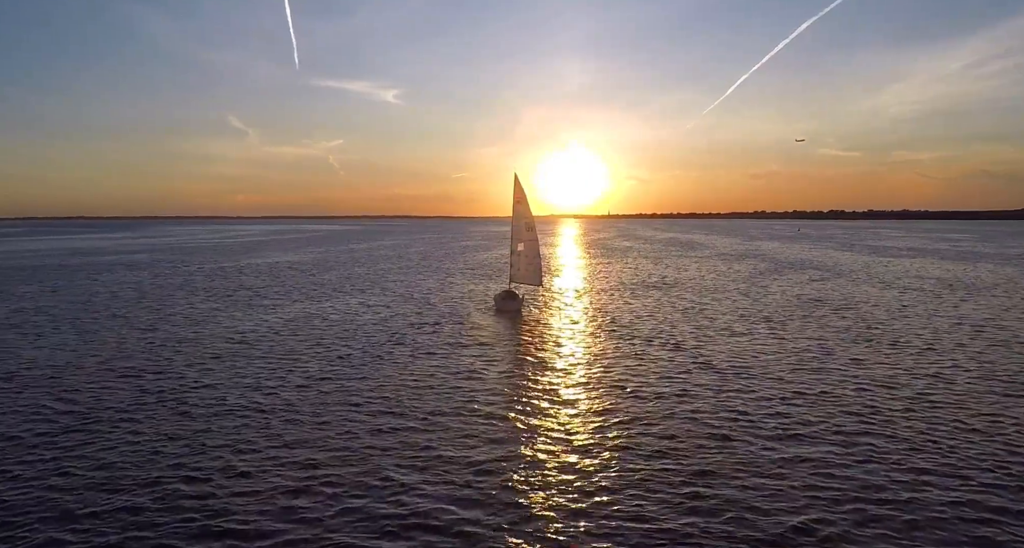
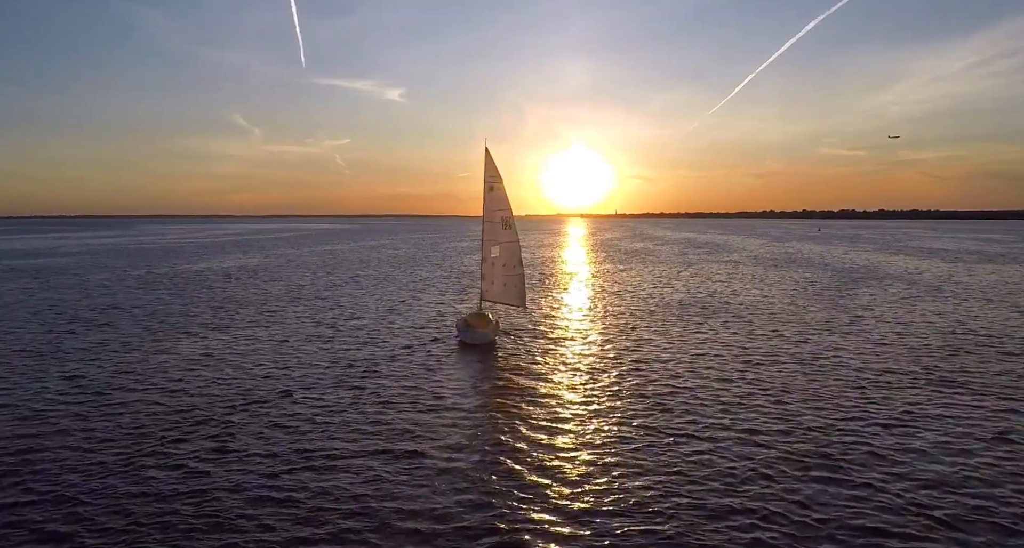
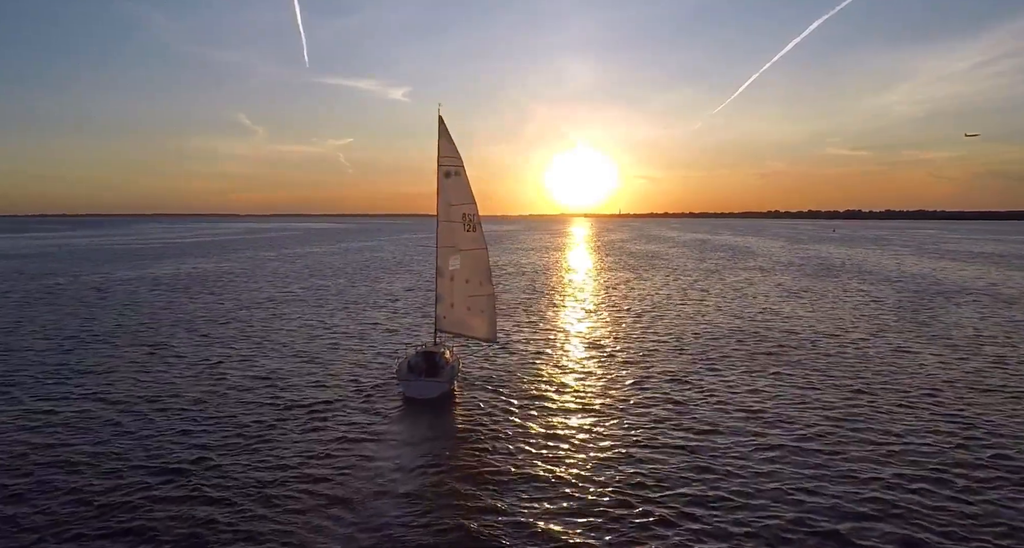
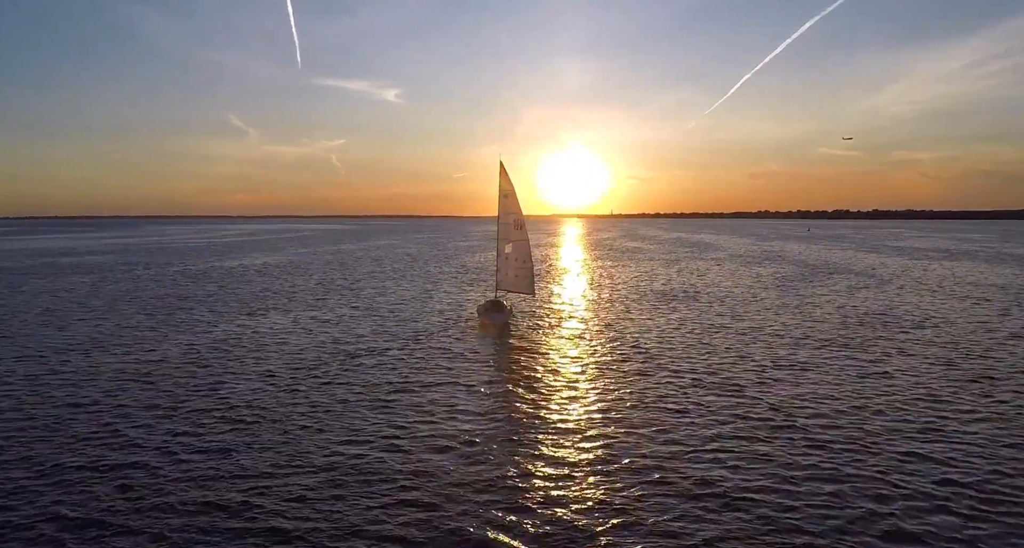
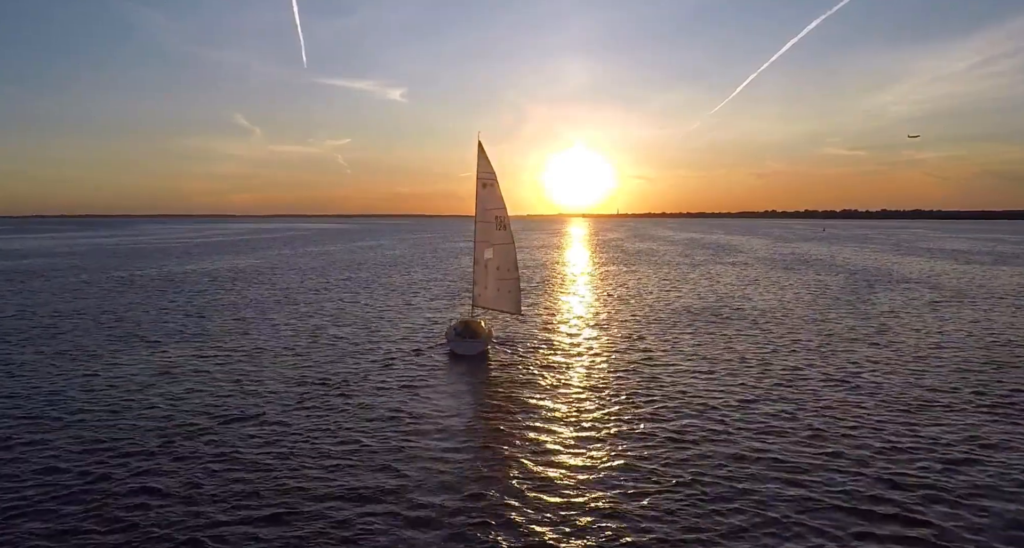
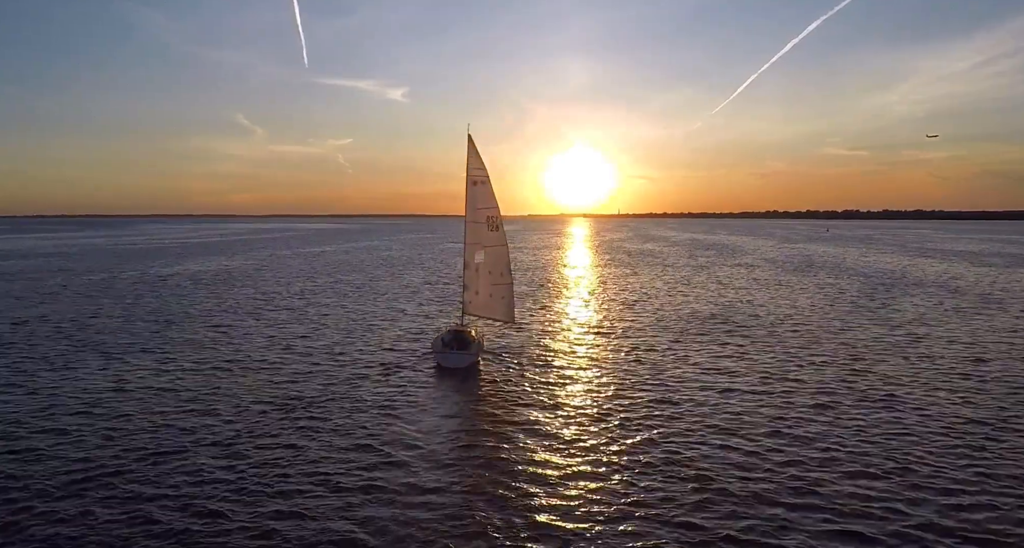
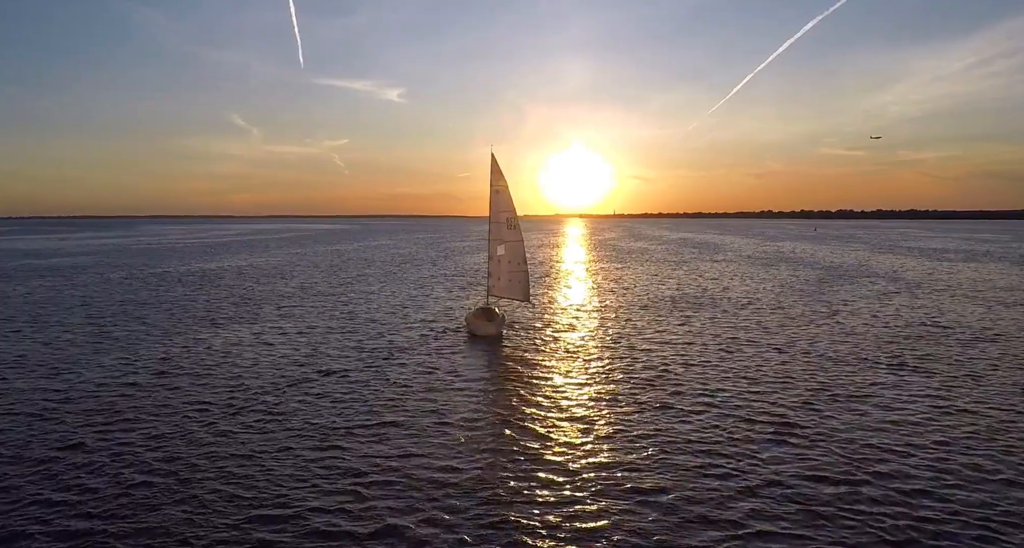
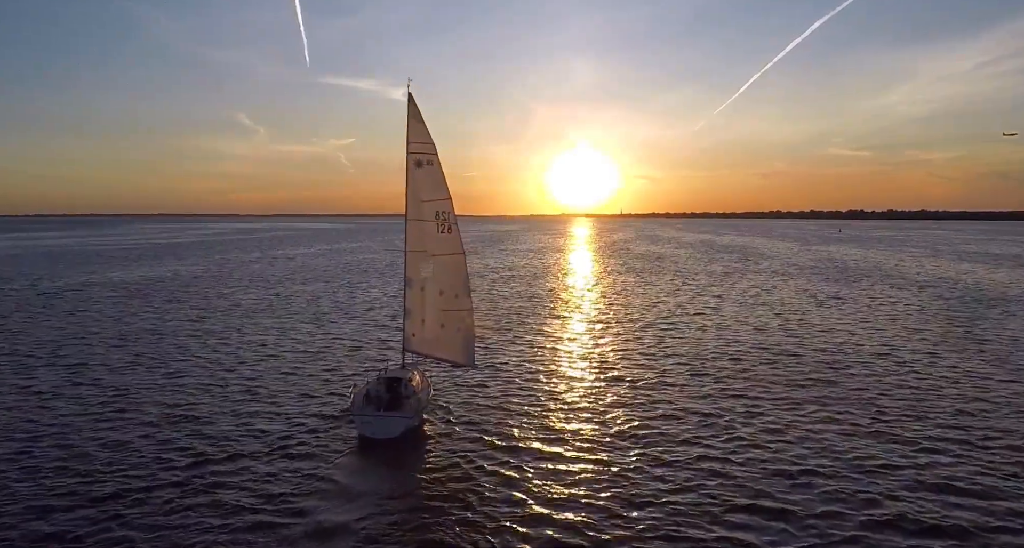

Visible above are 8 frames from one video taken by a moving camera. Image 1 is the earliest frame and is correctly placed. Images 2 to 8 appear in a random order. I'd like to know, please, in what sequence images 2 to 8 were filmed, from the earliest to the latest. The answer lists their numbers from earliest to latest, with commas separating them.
4, 7, 2, 5, 6, 3, 8
